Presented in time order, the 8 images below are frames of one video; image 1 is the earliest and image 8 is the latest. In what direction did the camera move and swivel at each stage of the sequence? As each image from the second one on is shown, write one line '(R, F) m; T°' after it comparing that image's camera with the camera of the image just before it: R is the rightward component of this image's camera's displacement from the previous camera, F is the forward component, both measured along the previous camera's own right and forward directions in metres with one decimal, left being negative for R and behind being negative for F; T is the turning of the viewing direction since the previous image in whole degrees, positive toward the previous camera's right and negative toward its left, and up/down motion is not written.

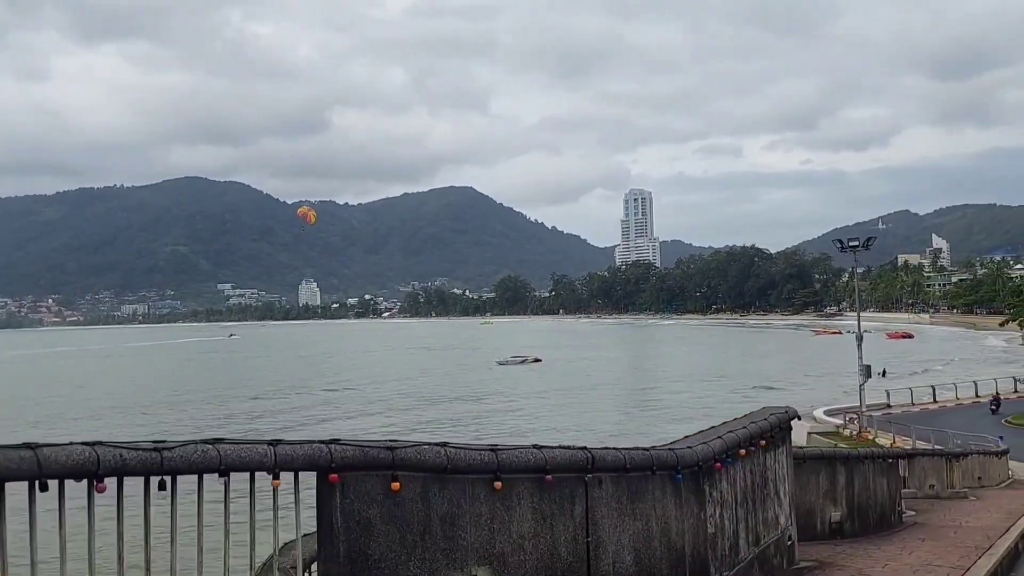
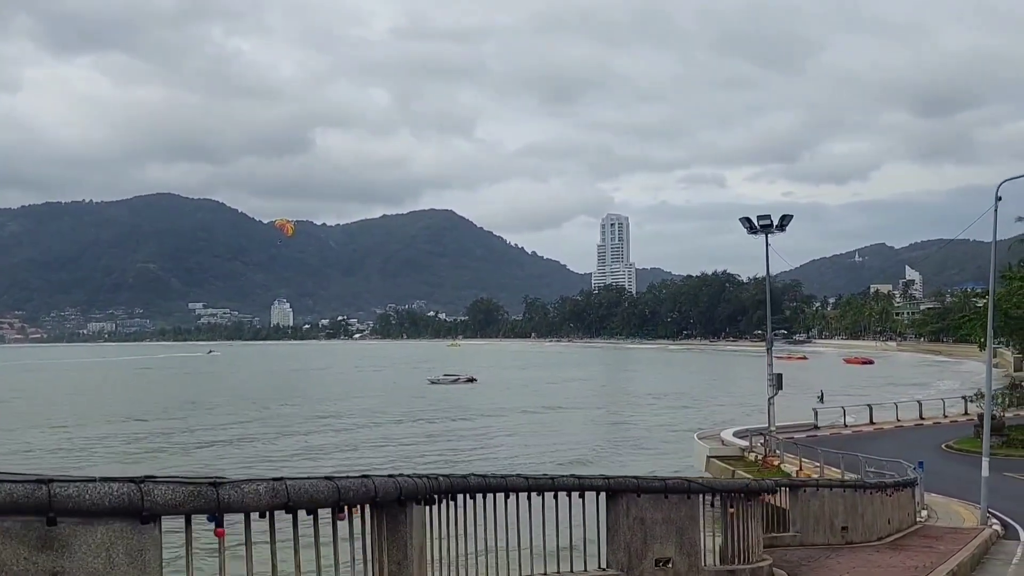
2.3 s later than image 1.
(+3.5, +5.3) m; +1°
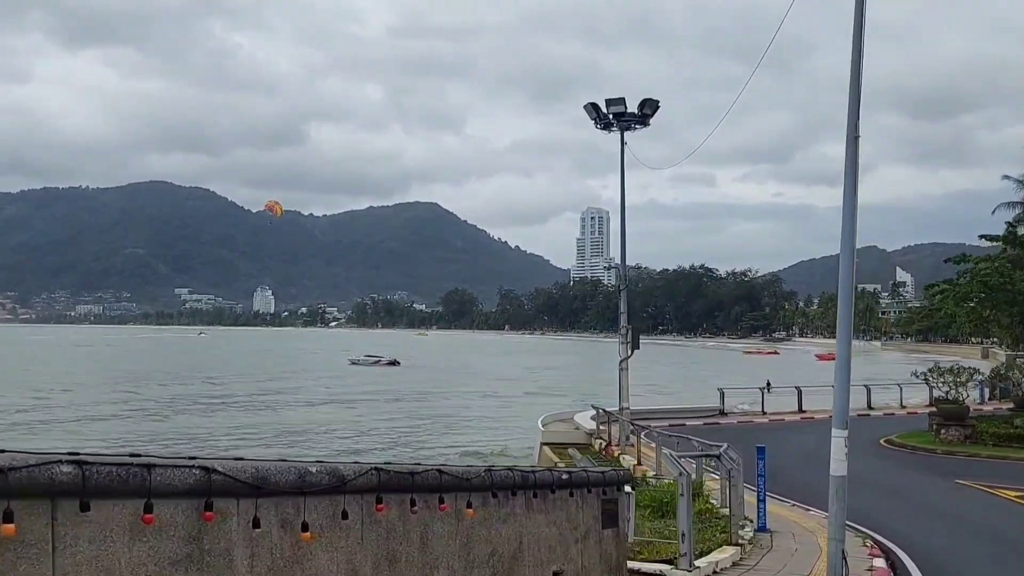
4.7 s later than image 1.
(+4.0, +7.0) m; +1°
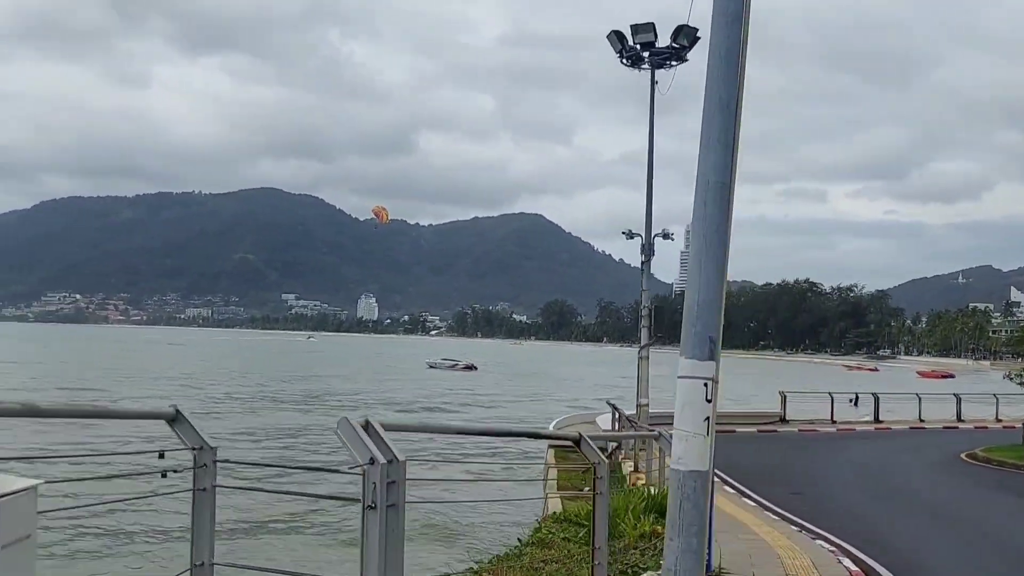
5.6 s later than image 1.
(+1.4, +2.1) m; -6°
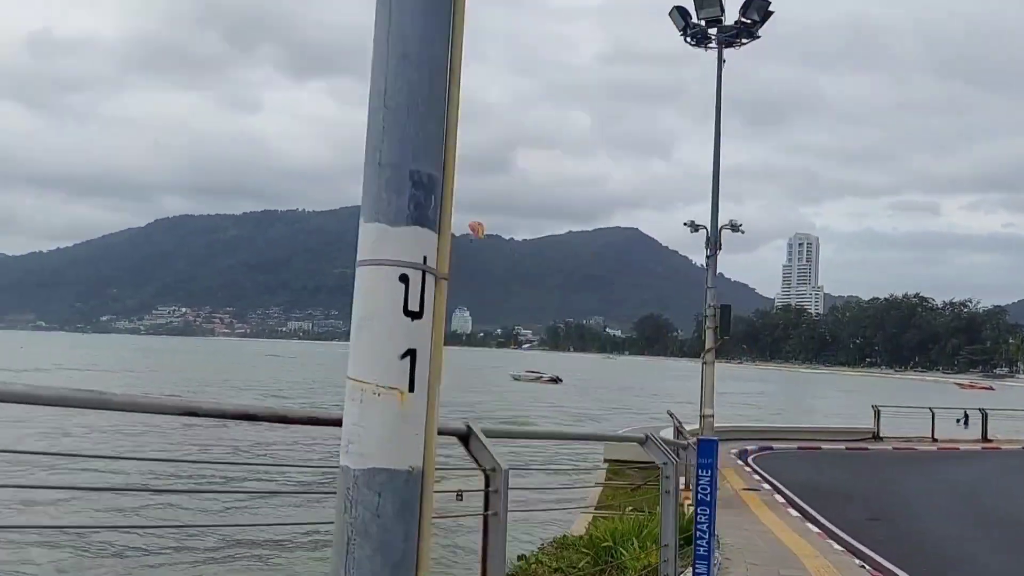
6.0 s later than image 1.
(+0.6, +1.1) m; -6°
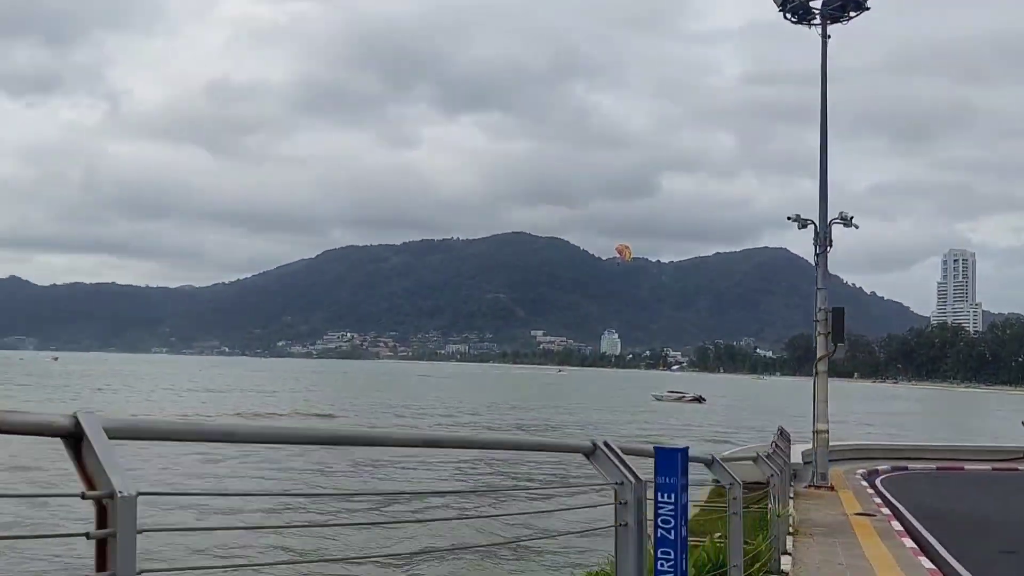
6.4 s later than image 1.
(+0.6, +0.4) m; -9°
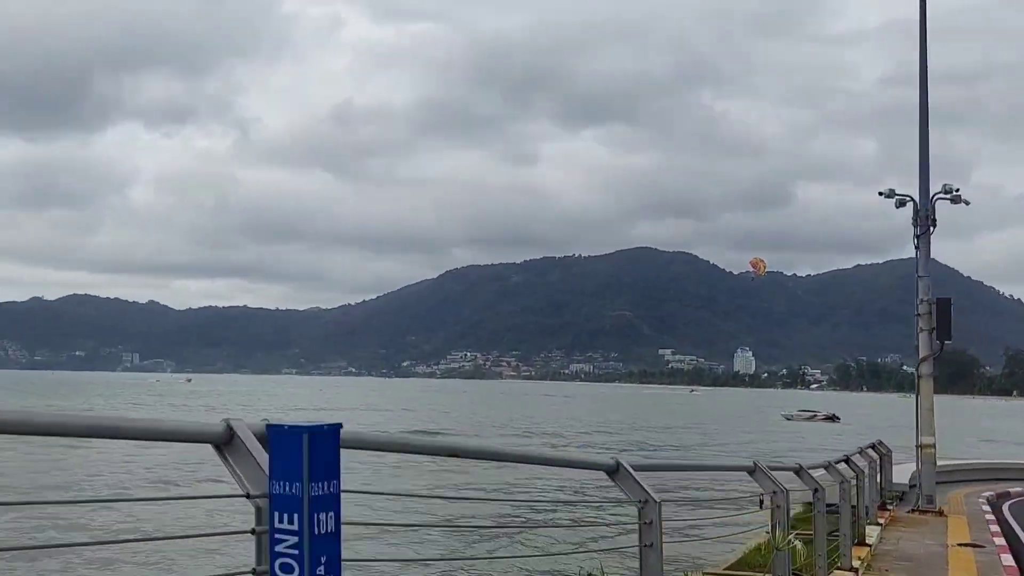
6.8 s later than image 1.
(+0.8, +1.2) m; -8°
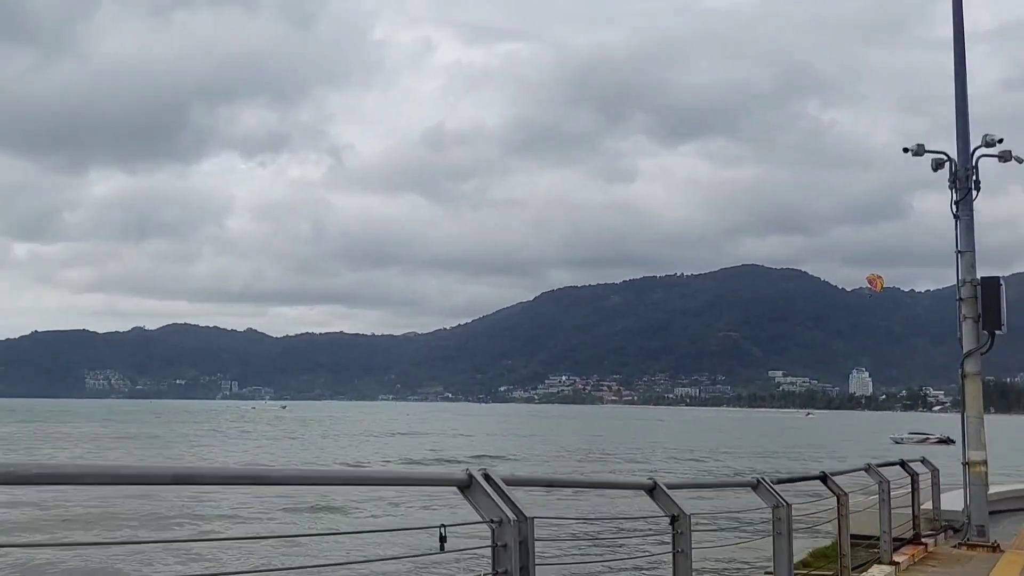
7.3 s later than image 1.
(+0.9, +1.3) m; -7°
